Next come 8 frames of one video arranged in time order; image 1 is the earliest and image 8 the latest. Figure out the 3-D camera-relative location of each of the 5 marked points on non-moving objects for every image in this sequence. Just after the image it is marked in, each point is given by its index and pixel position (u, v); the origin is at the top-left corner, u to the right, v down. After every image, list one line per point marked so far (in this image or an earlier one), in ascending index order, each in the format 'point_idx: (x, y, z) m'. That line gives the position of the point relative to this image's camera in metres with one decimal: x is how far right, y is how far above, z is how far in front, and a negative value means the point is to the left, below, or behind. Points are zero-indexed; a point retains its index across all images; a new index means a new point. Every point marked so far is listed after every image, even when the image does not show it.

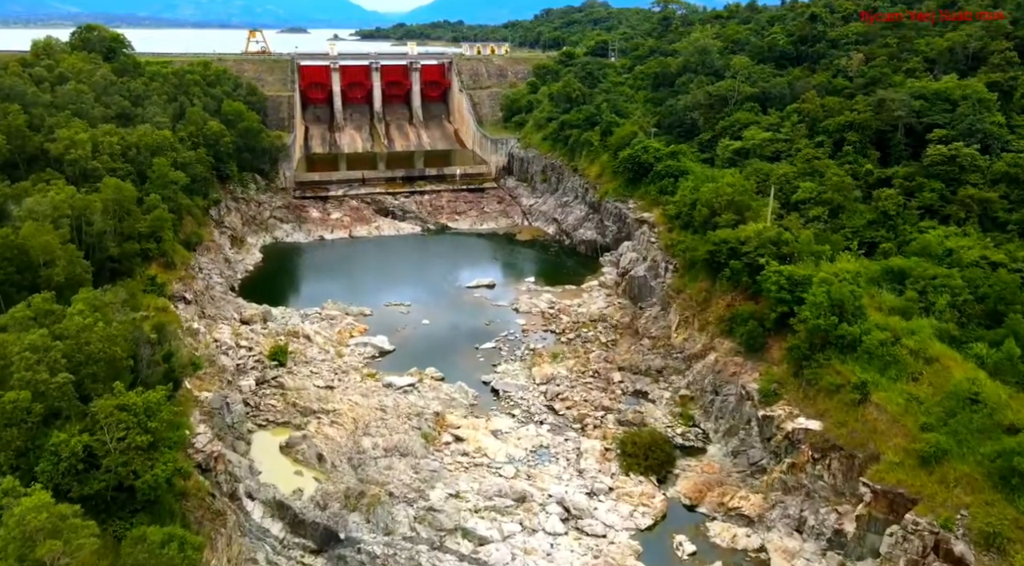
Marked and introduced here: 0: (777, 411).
0: (+6.6, -3.2, +19.1) m
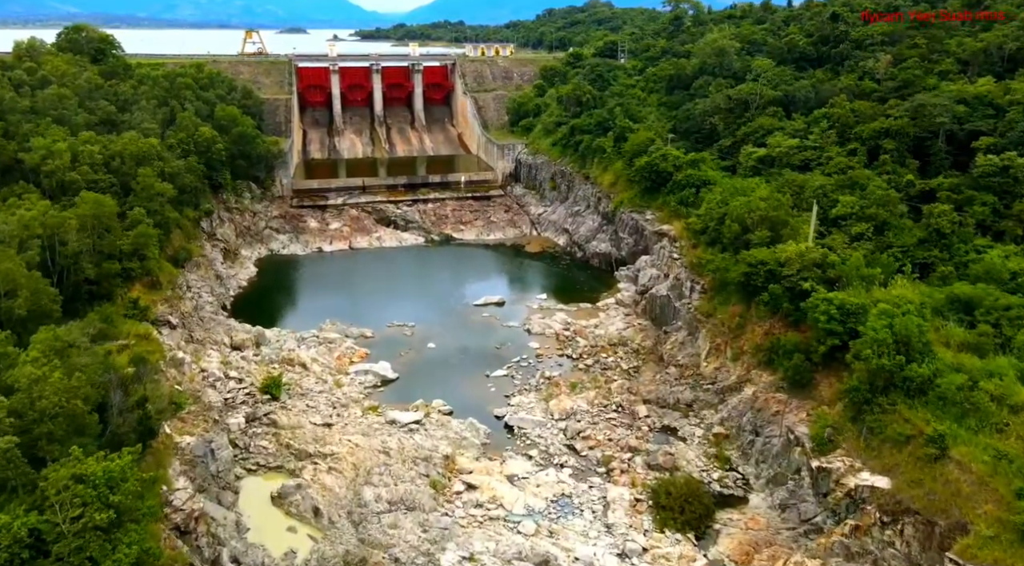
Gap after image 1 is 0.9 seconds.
0: (+7.0, -3.9, +16.8) m
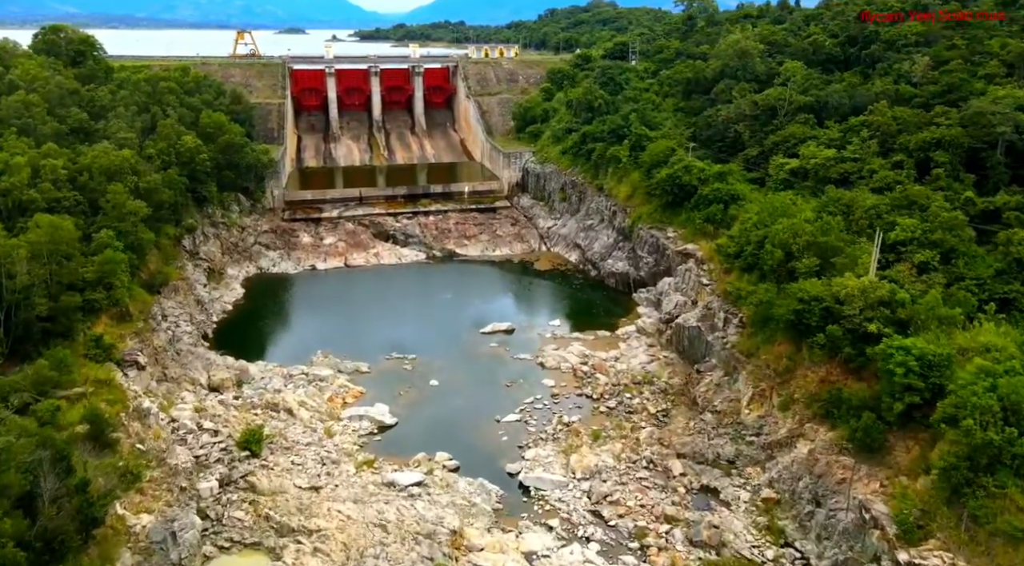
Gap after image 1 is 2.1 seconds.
0: (+7.4, -4.9, +13.8) m
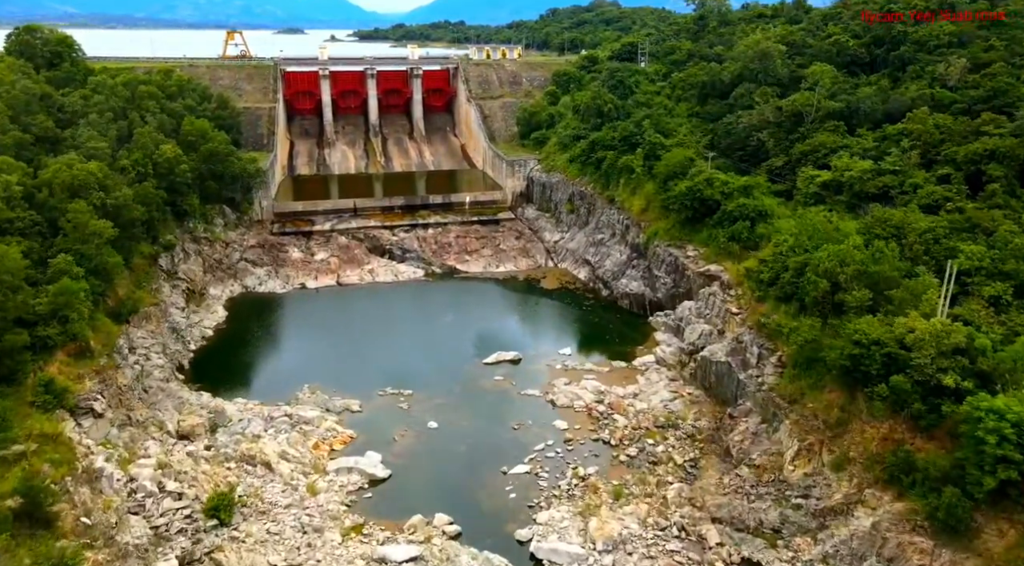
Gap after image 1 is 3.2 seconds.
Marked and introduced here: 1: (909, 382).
0: (+7.7, -5.8, +11.1) m
1: (+8.2, -2.1, +15.9) m
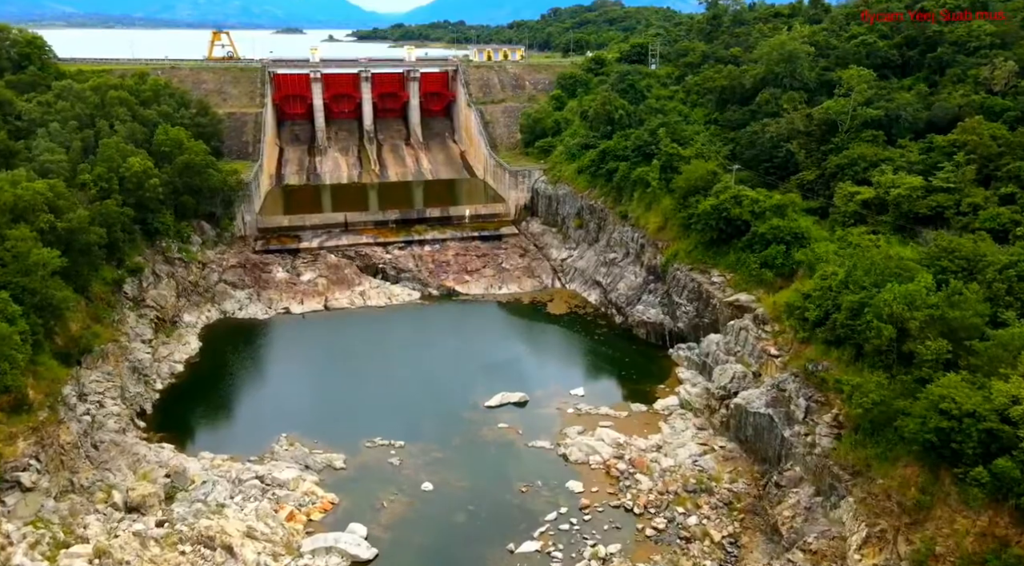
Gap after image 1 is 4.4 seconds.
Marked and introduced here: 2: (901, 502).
0: (+7.8, -6.8, +7.9) m
1: (+8.4, -3.1, +12.8) m
2: (+7.5, -4.2, +14.9) m
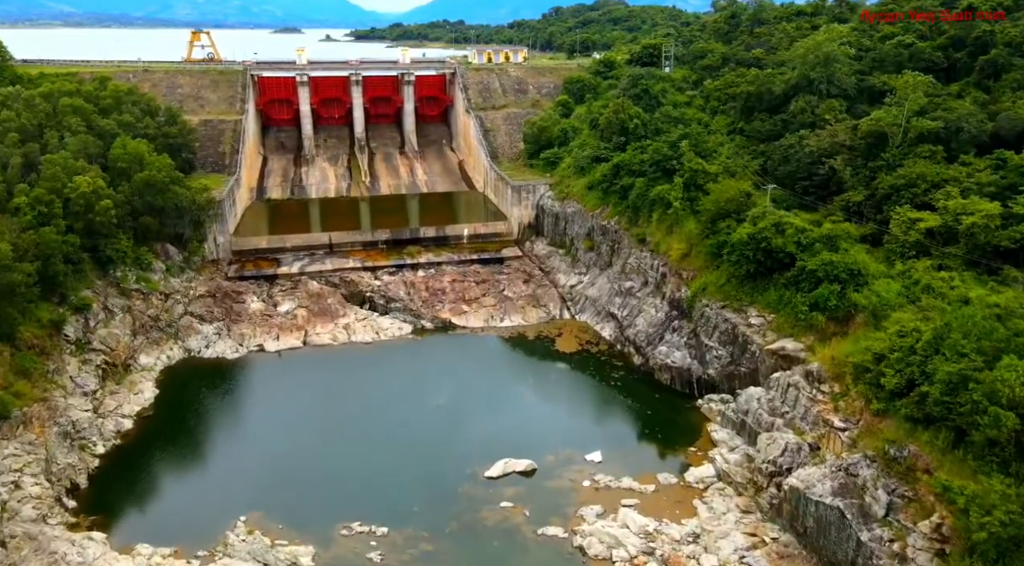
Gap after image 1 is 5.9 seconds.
0: (+8.0, -8.1, +4.0) m
1: (+8.5, -4.3, +8.9) m
2: (+7.6, -5.5, +11.1) m
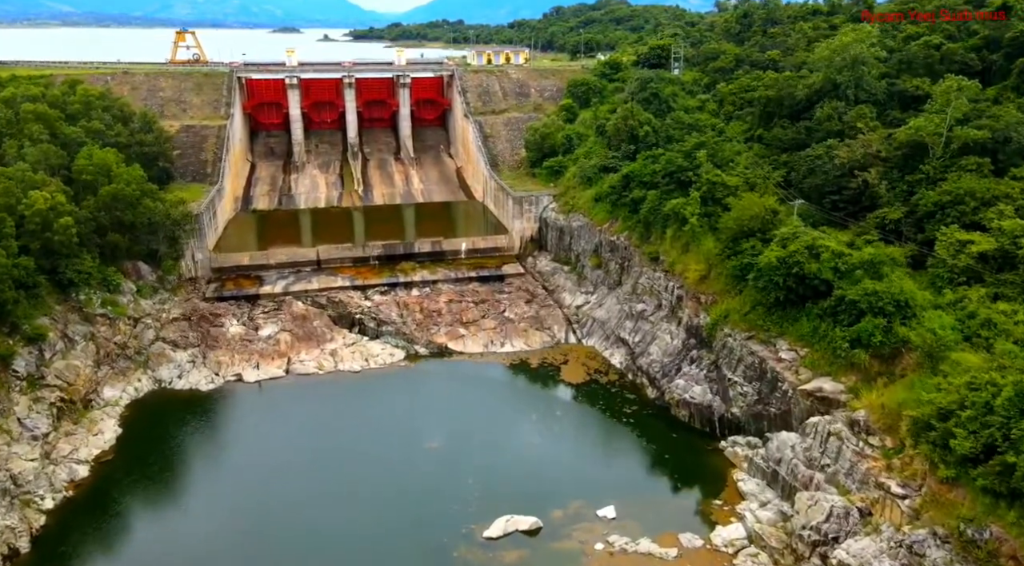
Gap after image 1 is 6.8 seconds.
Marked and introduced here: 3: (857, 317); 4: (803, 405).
0: (+8.0, -8.9, +1.6) m
1: (+8.6, -5.1, +6.4) m
2: (+7.7, -6.3, +8.6) m
3: (+8.6, -0.8, +19.3) m
4: (+7.3, -3.0, +19.5) m
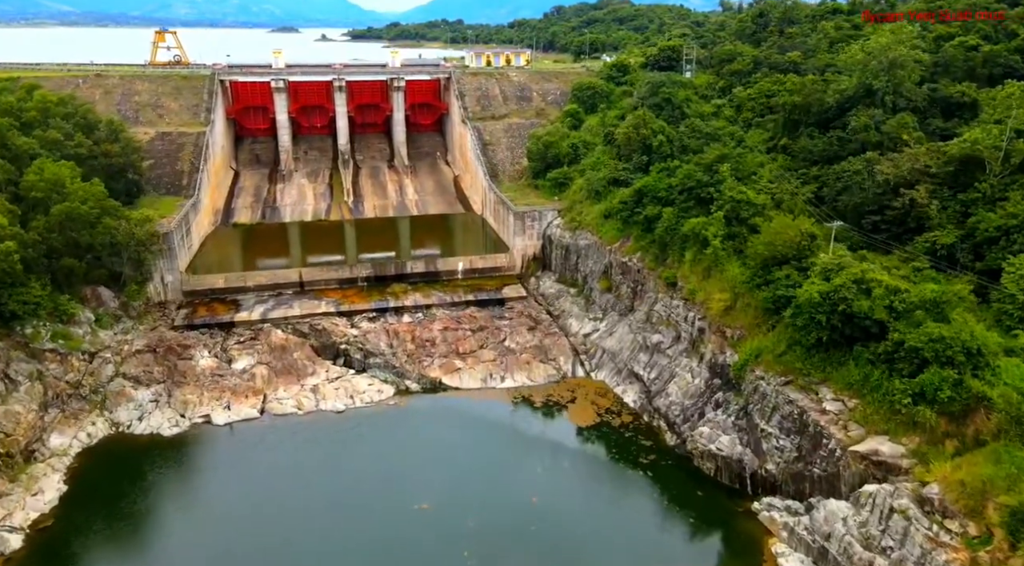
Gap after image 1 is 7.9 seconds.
0: (+8.1, -9.8, -1.3) m
1: (+8.6, -6.1, +3.6) m
2: (+7.7, -7.2, +5.7) m
3: (+8.6, -1.8, +16.4) m
4: (+7.4, -4.0, +16.6) m
